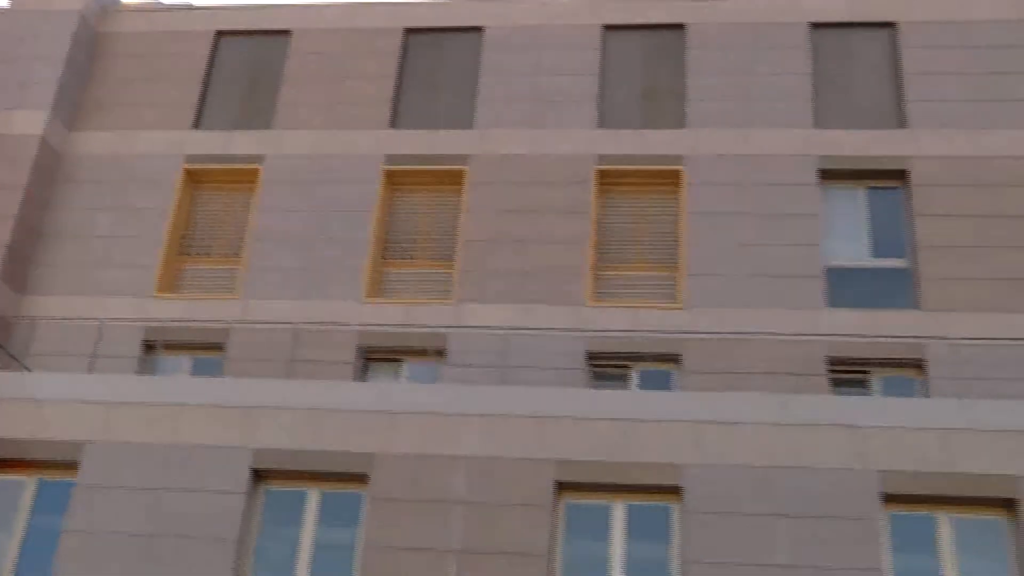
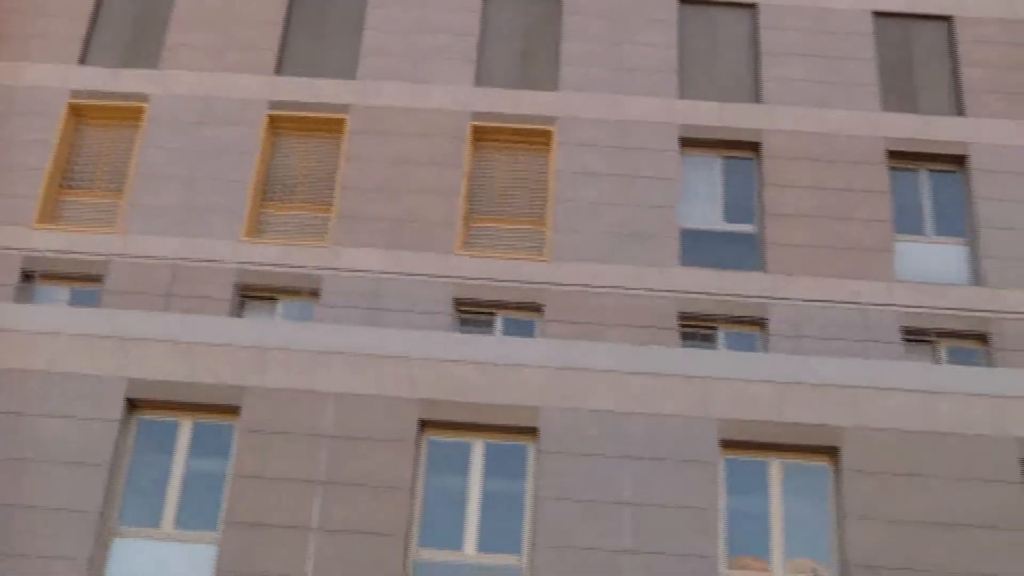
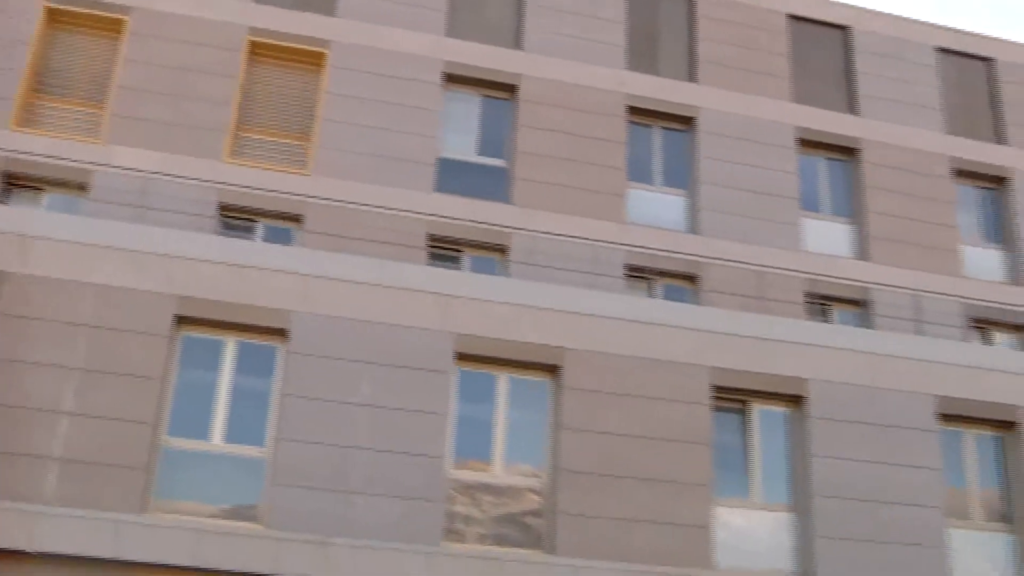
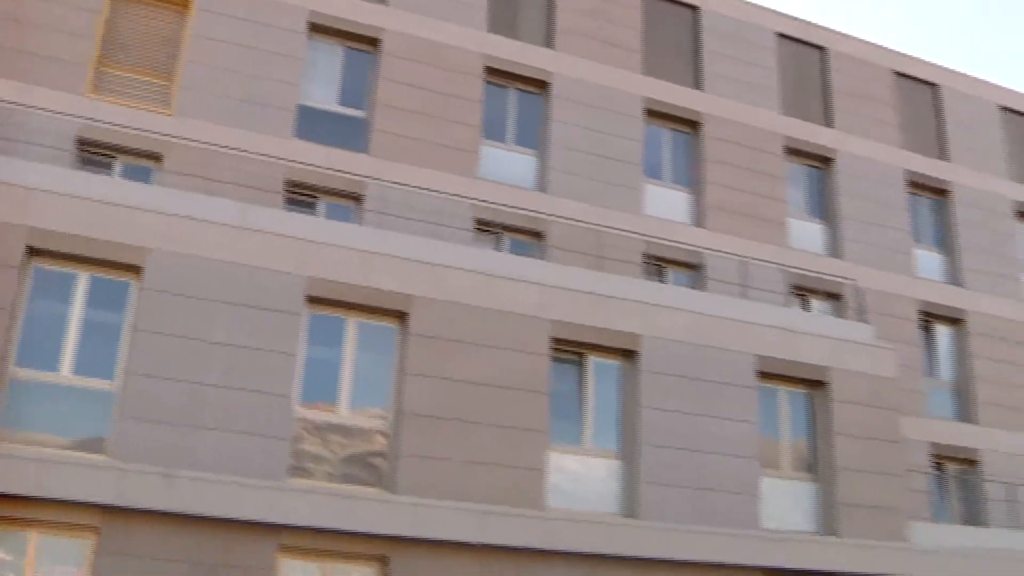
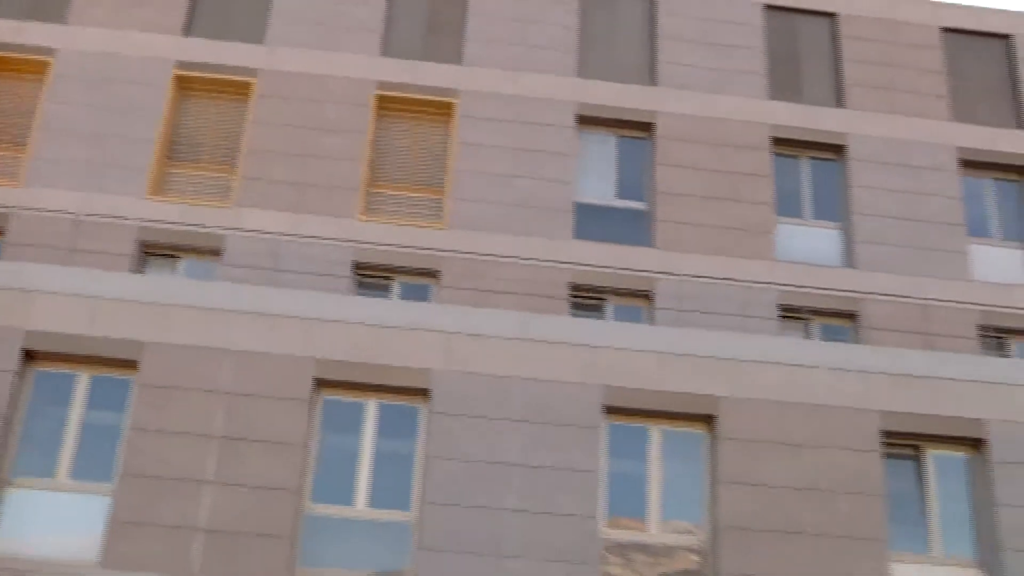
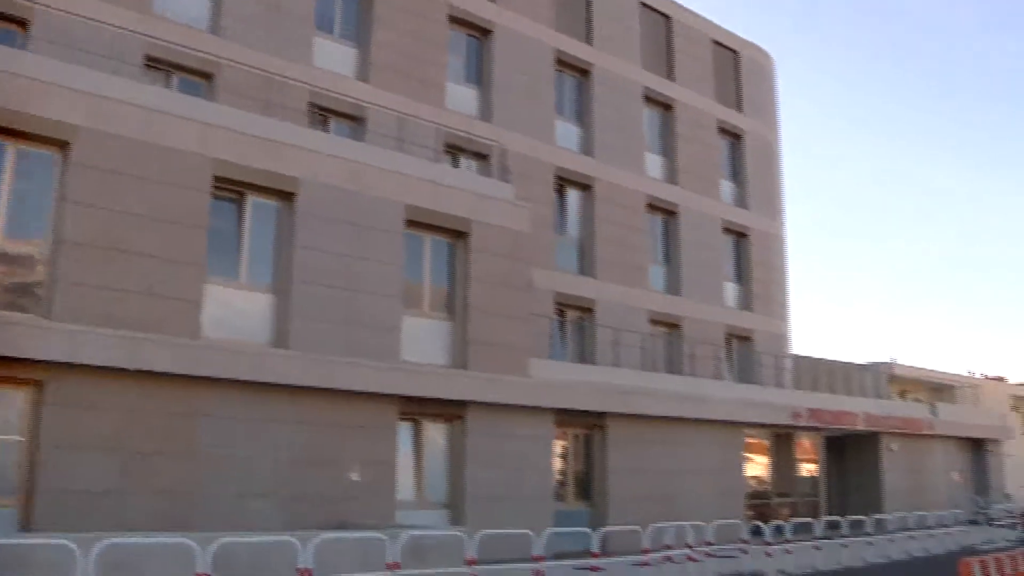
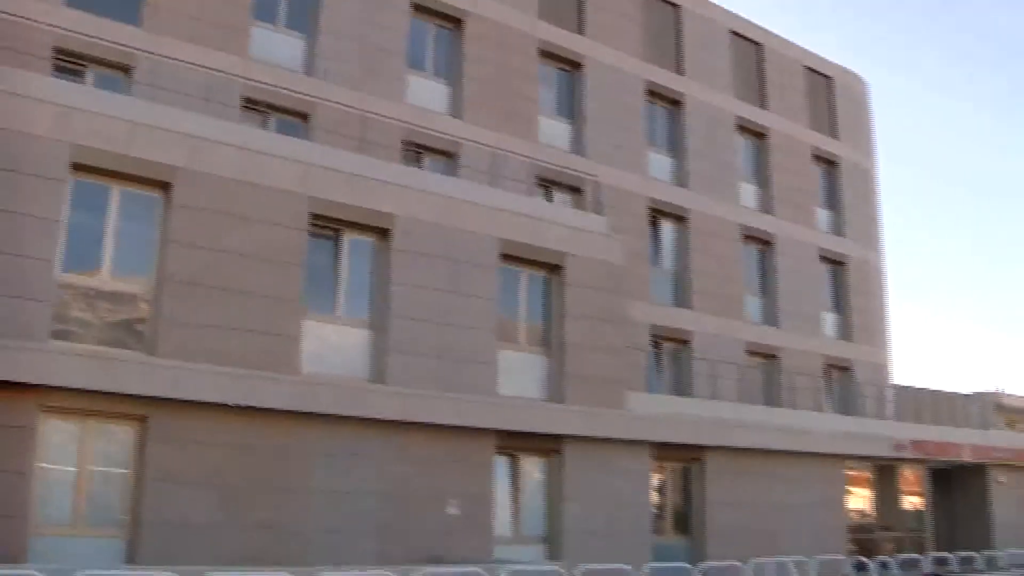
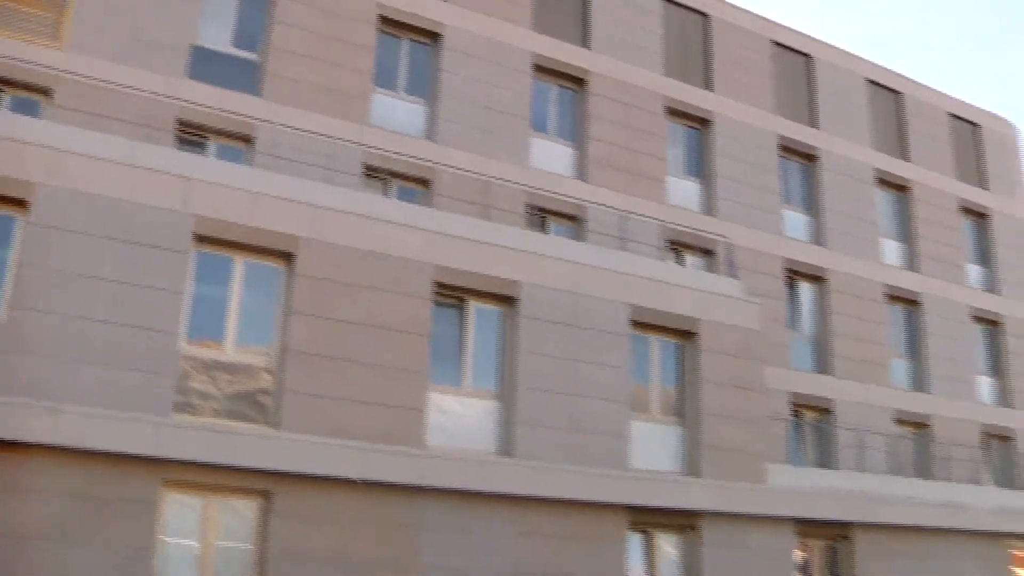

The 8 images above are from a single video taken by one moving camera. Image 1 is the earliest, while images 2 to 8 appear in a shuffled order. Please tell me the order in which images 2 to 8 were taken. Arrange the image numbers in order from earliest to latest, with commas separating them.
2, 5, 3, 4, 8, 7, 6
